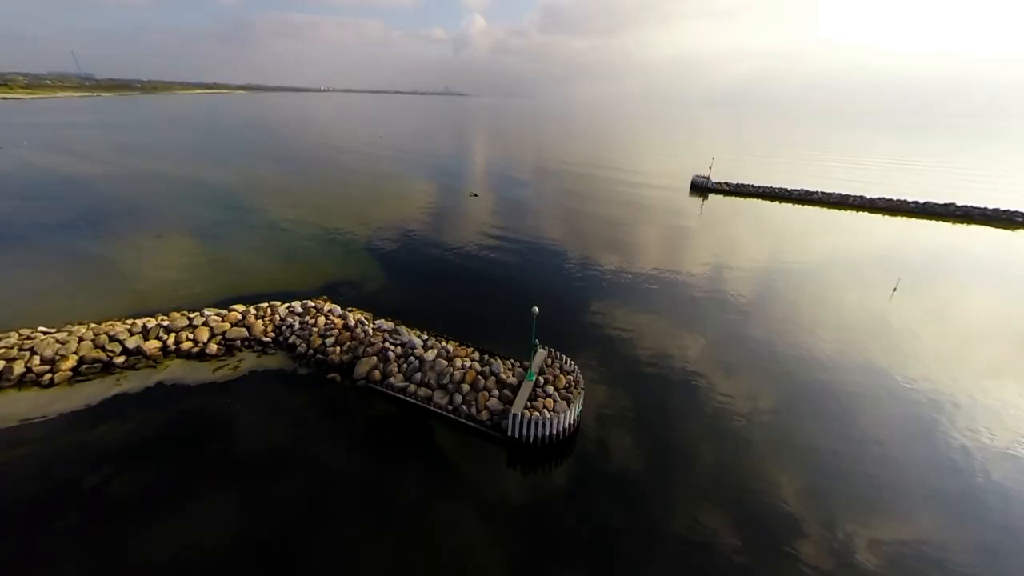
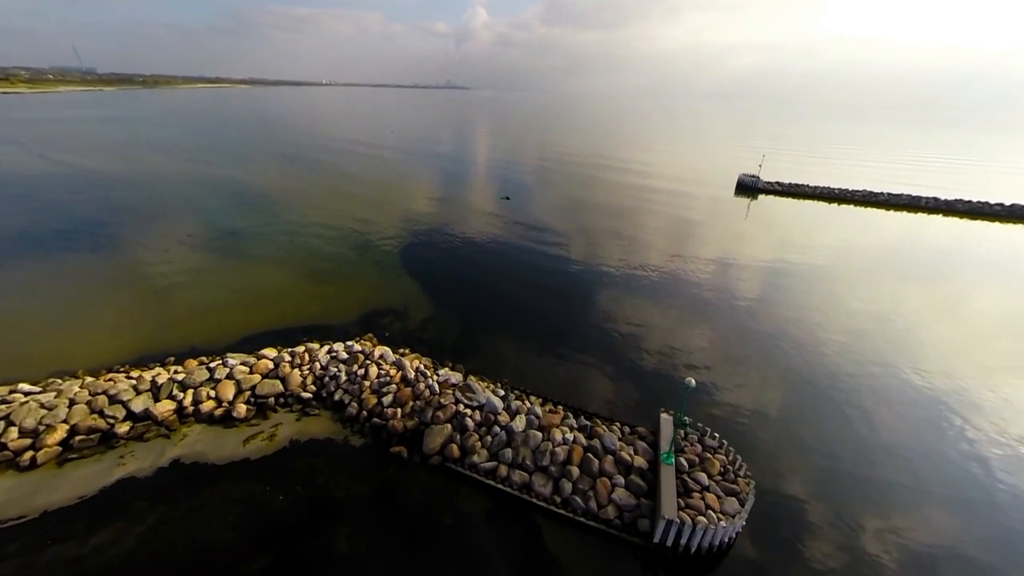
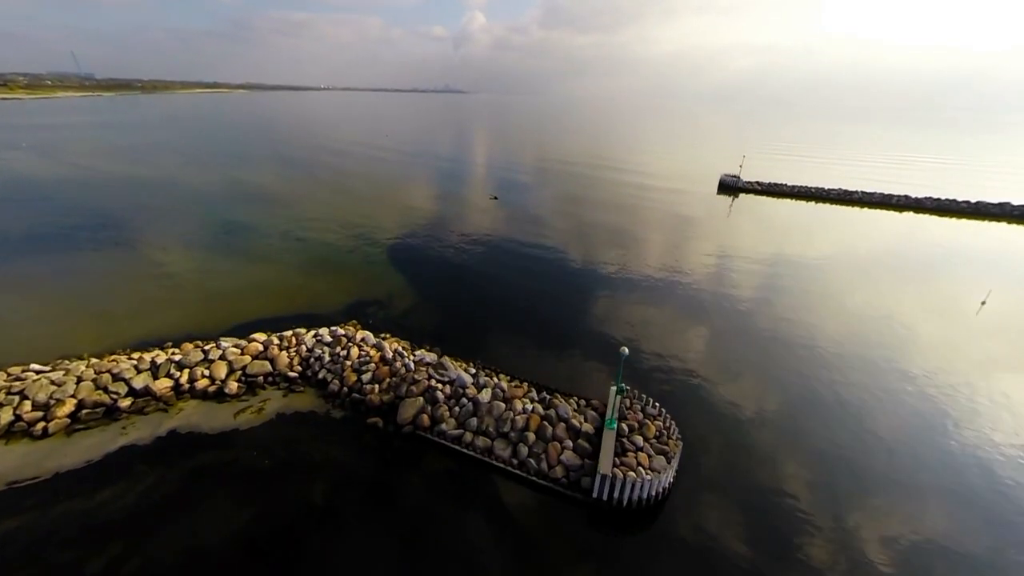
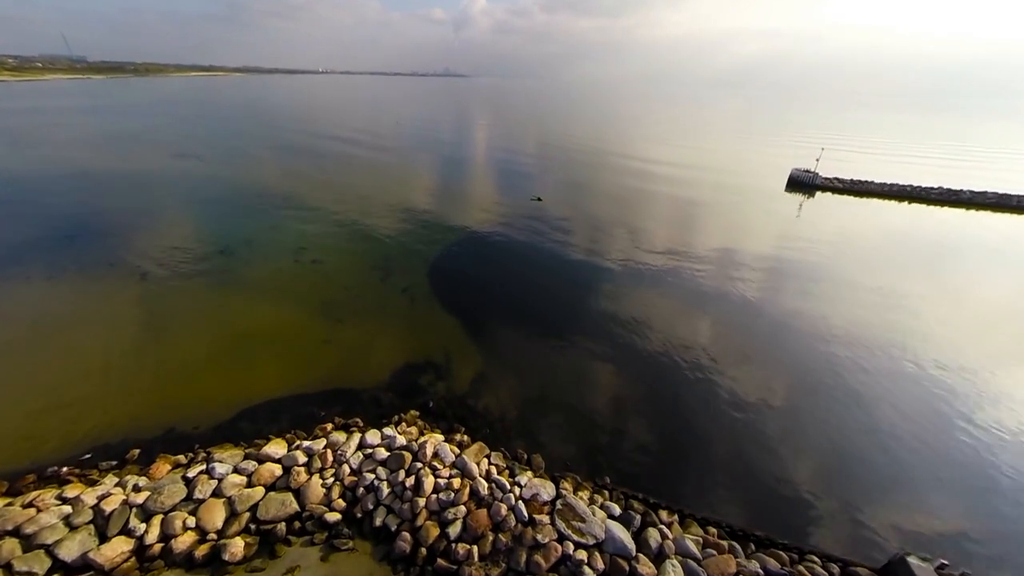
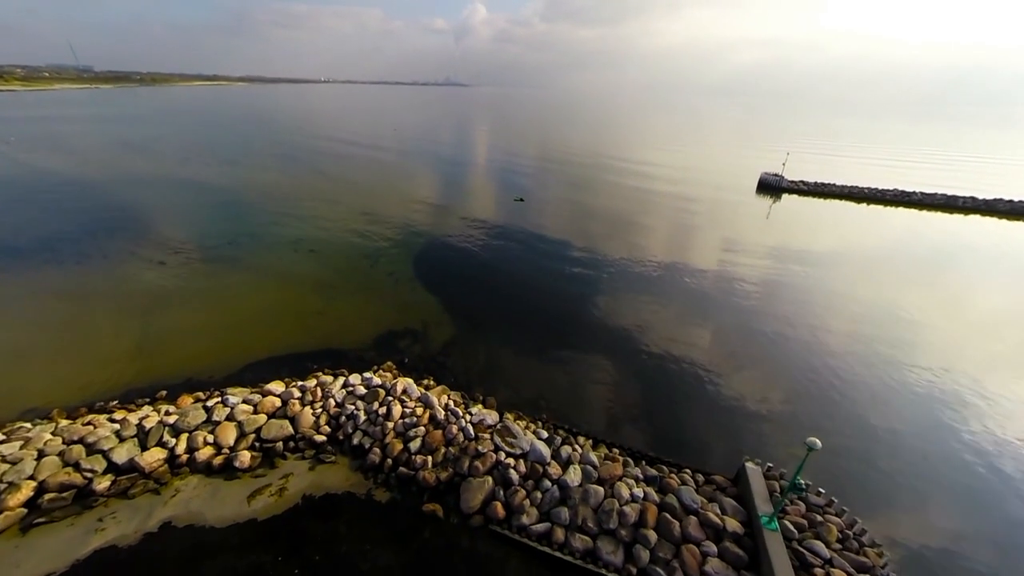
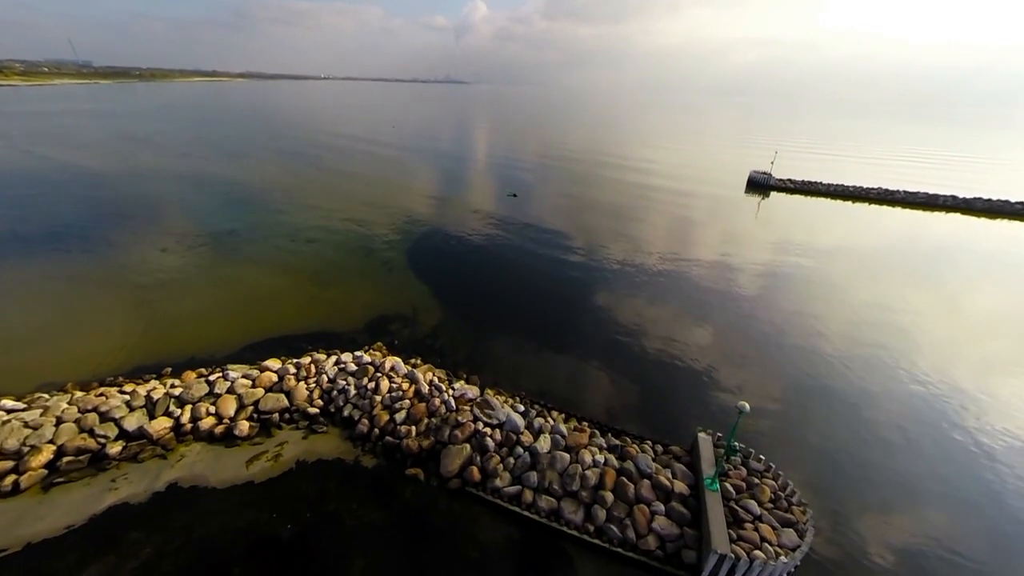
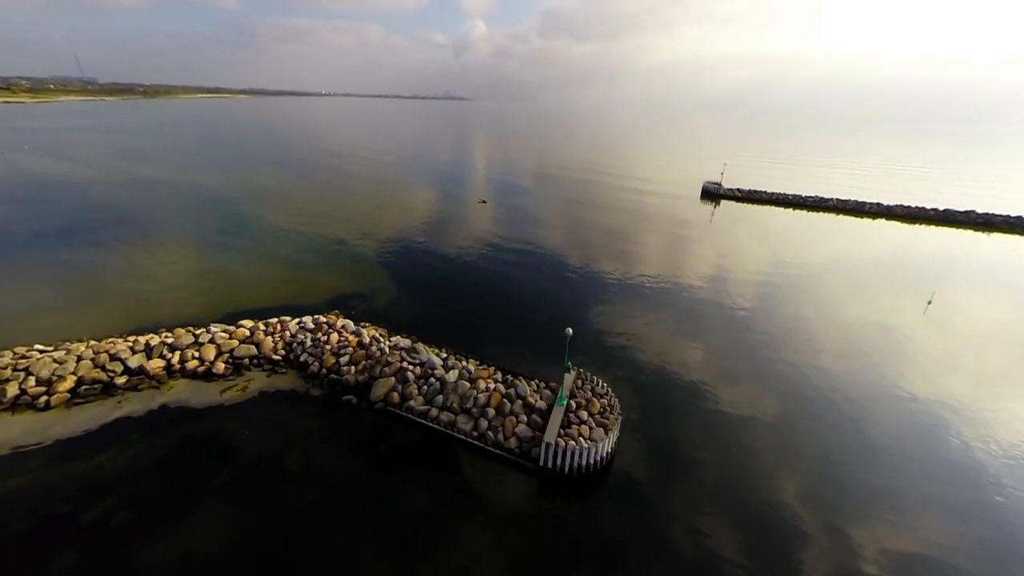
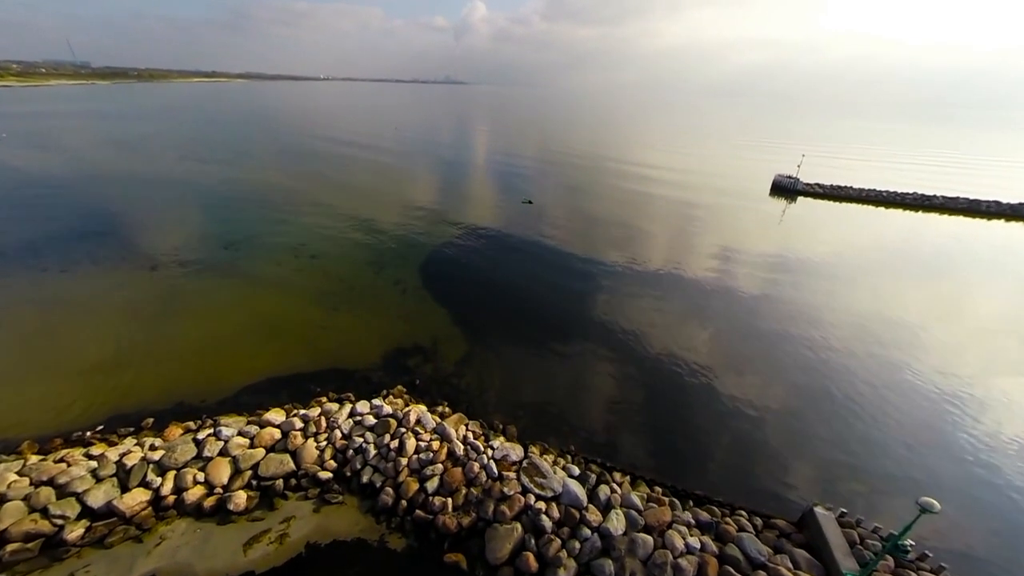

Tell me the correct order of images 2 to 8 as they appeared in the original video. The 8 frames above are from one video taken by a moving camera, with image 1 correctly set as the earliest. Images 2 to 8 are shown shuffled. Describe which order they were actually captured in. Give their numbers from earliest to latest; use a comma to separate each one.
7, 3, 2, 6, 5, 8, 4
